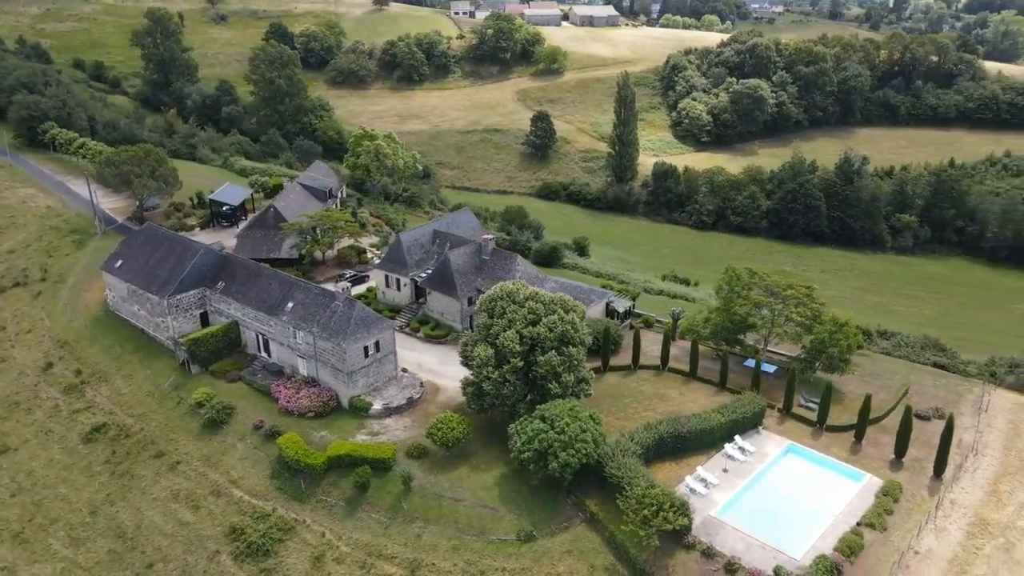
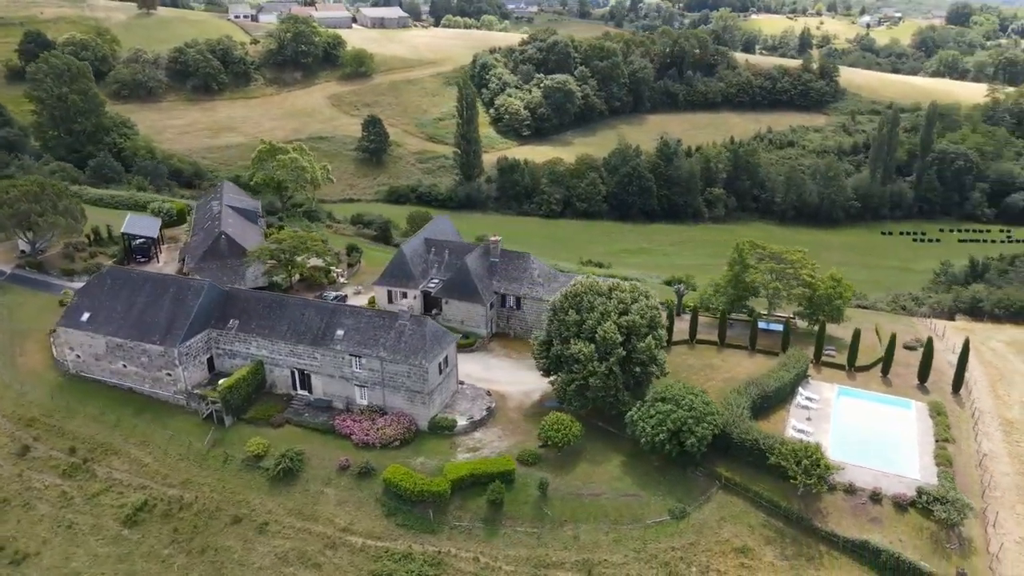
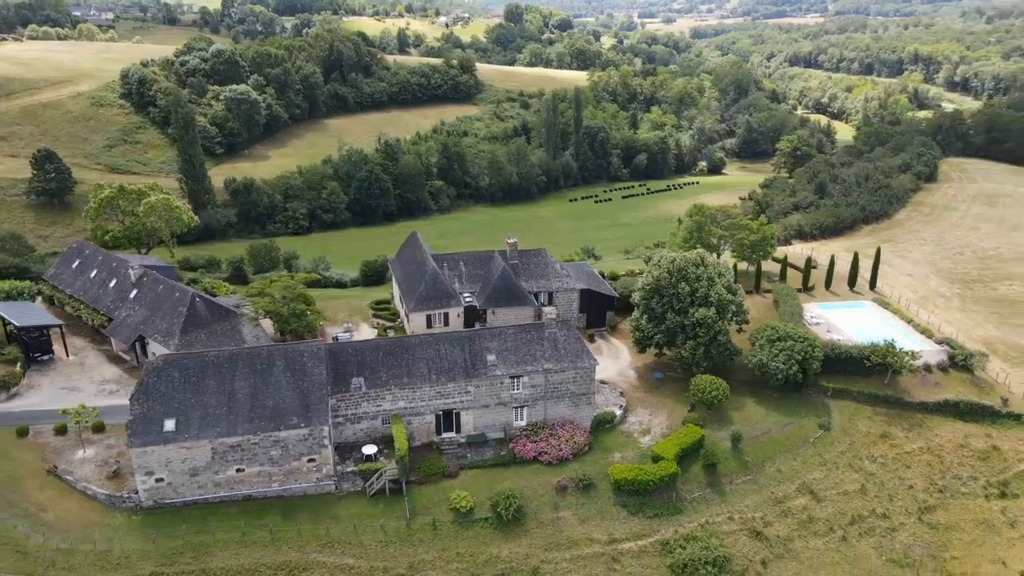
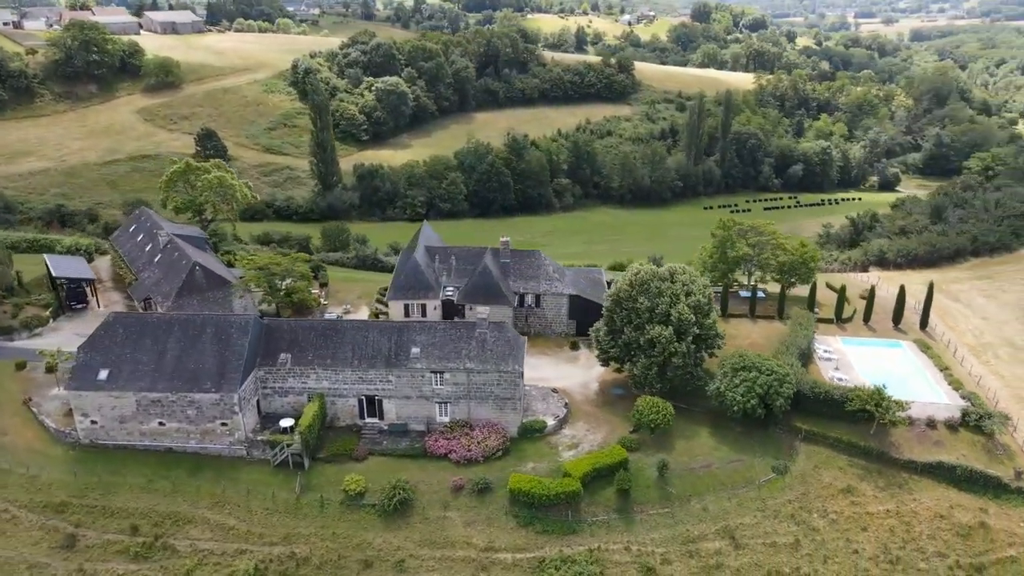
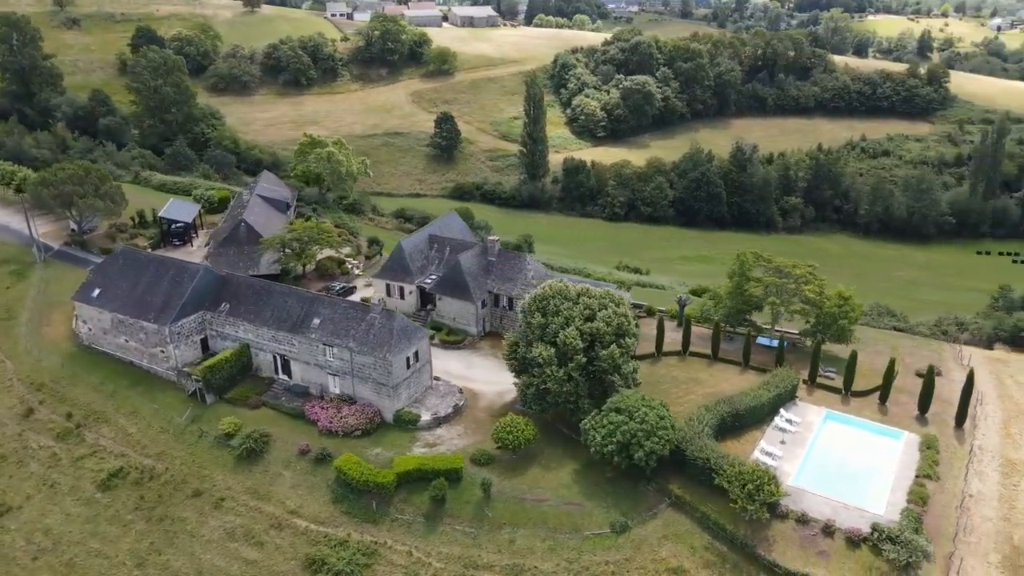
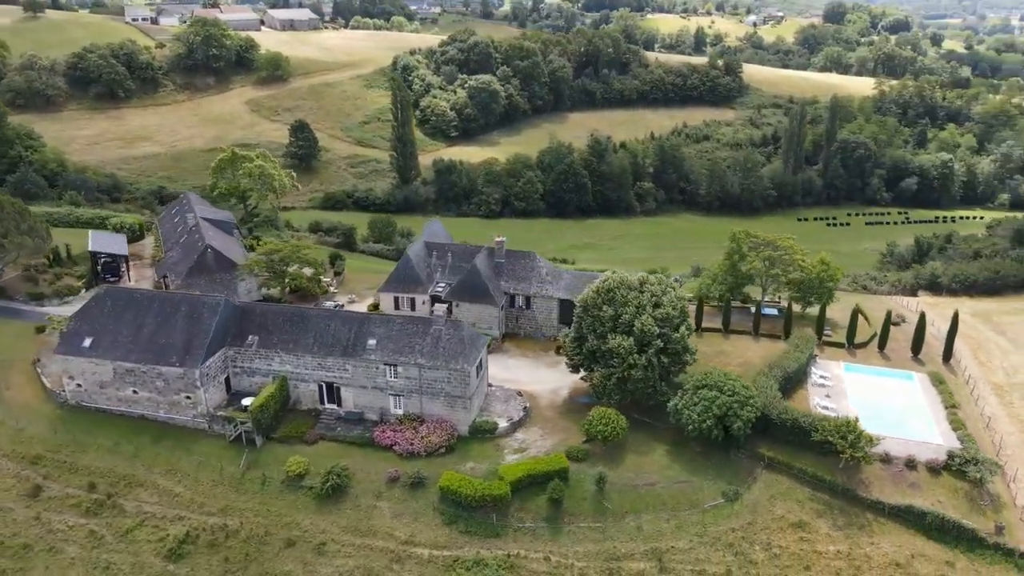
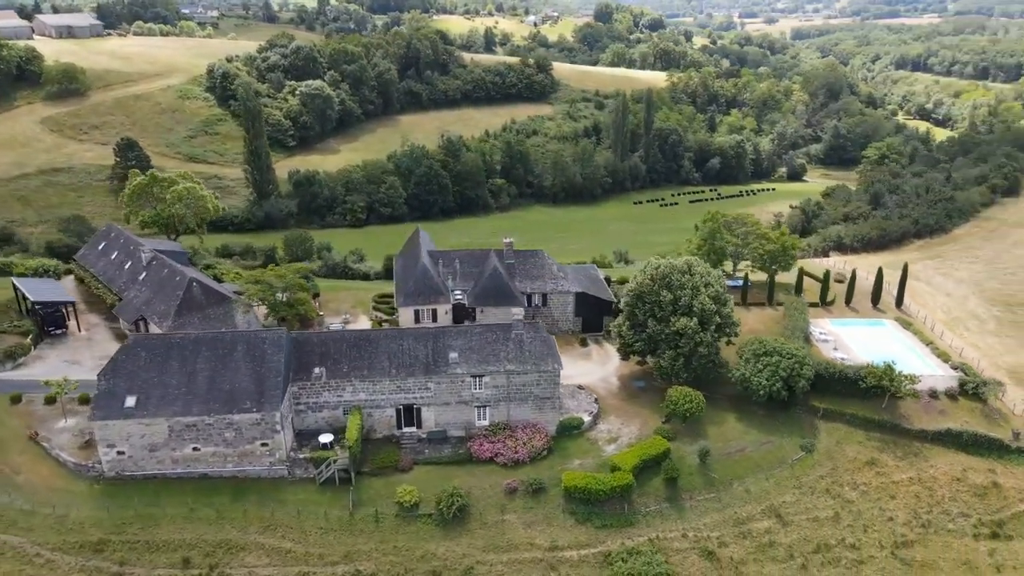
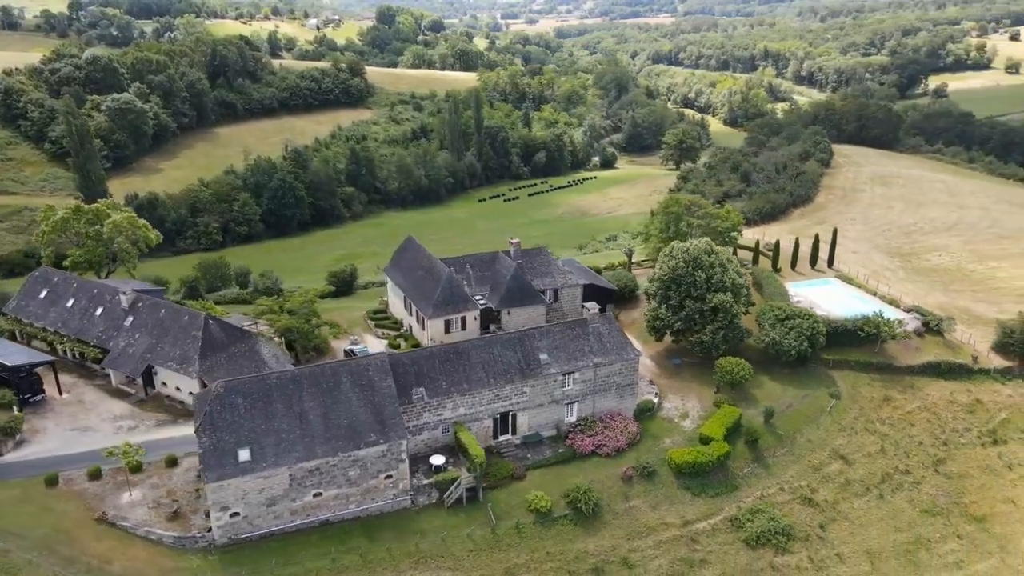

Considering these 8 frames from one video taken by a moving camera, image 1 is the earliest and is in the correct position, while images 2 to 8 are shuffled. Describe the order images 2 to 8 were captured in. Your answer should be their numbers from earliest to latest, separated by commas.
5, 2, 6, 4, 7, 3, 8
